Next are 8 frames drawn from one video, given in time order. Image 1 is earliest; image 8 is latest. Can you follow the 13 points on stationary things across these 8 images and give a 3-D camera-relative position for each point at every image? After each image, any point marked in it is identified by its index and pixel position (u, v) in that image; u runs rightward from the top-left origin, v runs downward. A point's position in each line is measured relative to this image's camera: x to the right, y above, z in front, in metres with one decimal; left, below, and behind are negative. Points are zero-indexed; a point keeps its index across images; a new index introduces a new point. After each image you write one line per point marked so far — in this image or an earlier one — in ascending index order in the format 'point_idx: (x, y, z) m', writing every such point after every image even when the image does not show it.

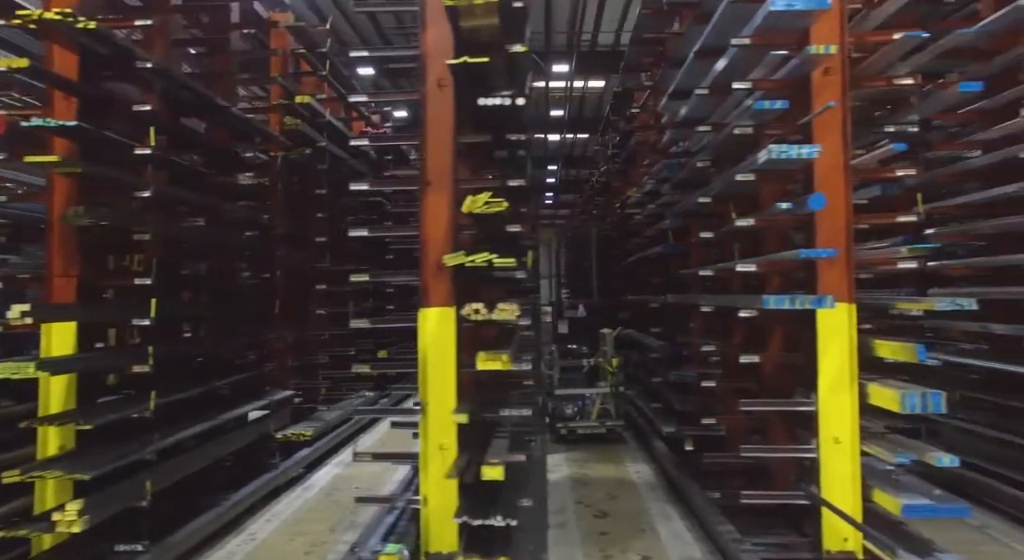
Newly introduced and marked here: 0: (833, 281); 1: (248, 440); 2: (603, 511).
0: (+1.5, 0.0, +2.6) m
1: (-1.8, -1.1, +3.8) m
2: (+0.6, -1.5, +3.7) m
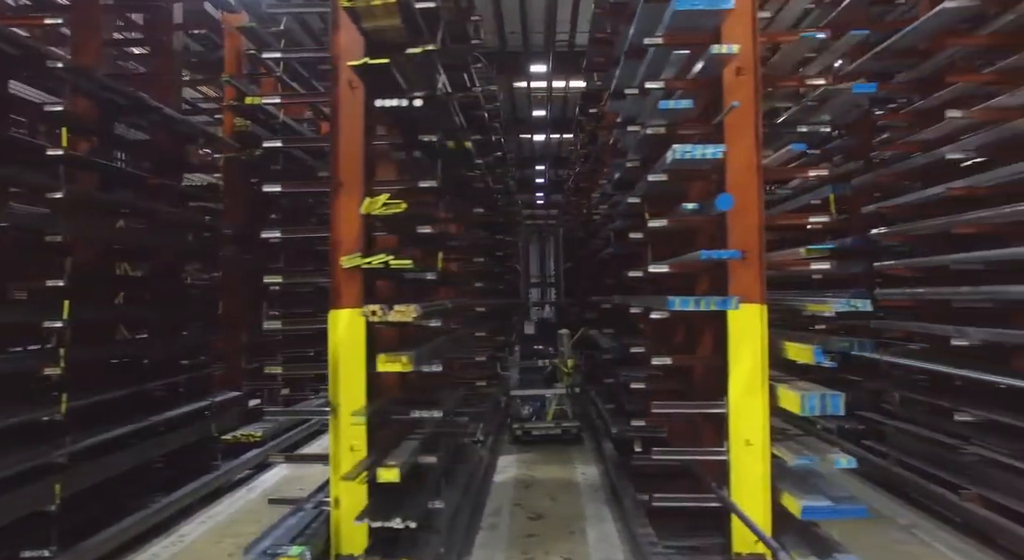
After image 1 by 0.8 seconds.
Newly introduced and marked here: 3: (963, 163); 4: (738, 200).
0: (+1.1, 0.0, +2.6) m
1: (-2.2, -1.1, +3.7) m
2: (+0.2, -1.5, +3.7) m
3: (+2.8, +0.7, +3.5) m
4: (+1.0, +0.4, +2.6) m
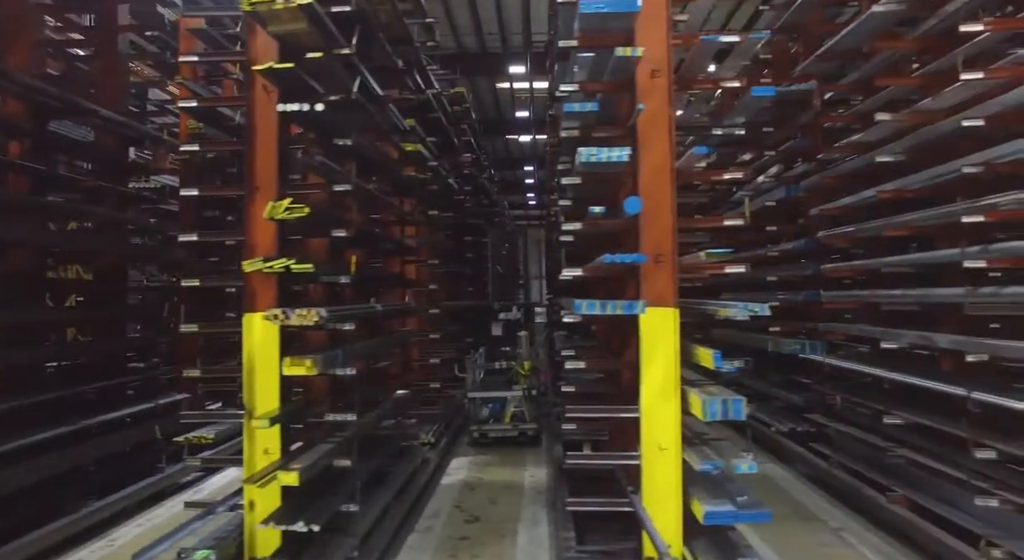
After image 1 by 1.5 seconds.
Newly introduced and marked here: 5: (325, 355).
0: (+0.7, 0.0, +2.6) m
1: (-2.6, -1.1, +3.7) m
2: (-0.2, -1.5, +3.7) m
3: (+2.4, +0.7, +3.5) m
4: (+0.6, +0.4, +2.6) m
5: (-0.9, -0.3, +2.6) m
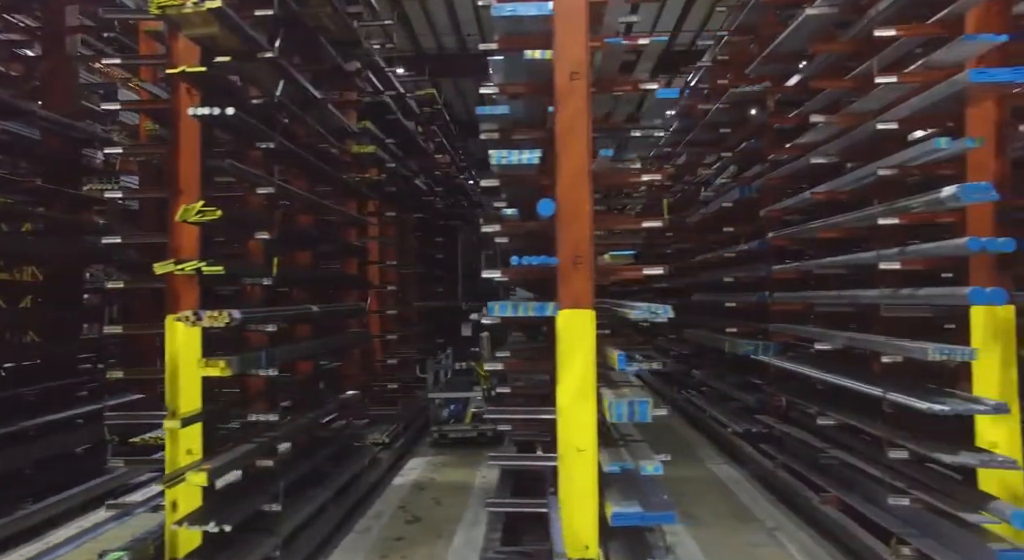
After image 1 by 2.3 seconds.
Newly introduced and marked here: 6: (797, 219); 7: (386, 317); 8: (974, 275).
0: (+0.3, 0.0, +2.6) m
1: (-3.0, -1.1, +3.7) m
2: (-0.6, -1.5, +3.7) m
3: (+2.1, +0.7, +3.6) m
4: (+0.2, +0.3, +2.6) m
5: (-1.2, -0.4, +2.7) m
6: (+2.0, +0.4, +4.0) m
7: (-1.3, -0.4, +5.9) m
8: (+2.1, 0.0, +2.5) m
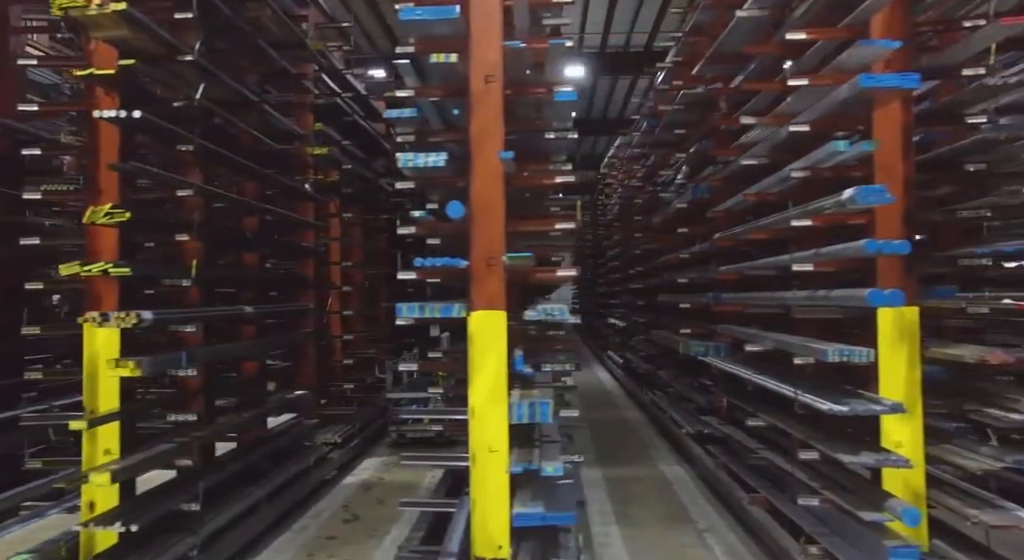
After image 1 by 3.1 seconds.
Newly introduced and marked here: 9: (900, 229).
0: (-0.1, 0.0, +2.6) m
1: (-3.4, -1.1, +3.8) m
2: (-1.0, -1.6, +3.7) m
3: (+1.6, +0.7, +3.6) m
4: (-0.2, +0.3, +2.6) m
5: (-1.6, -0.4, +2.7) m
6: (+1.6, +0.4, +4.0) m
7: (-1.7, -0.4, +5.9) m
8: (+1.7, 0.0, +2.5) m
9: (+1.8, +0.2, +2.5) m
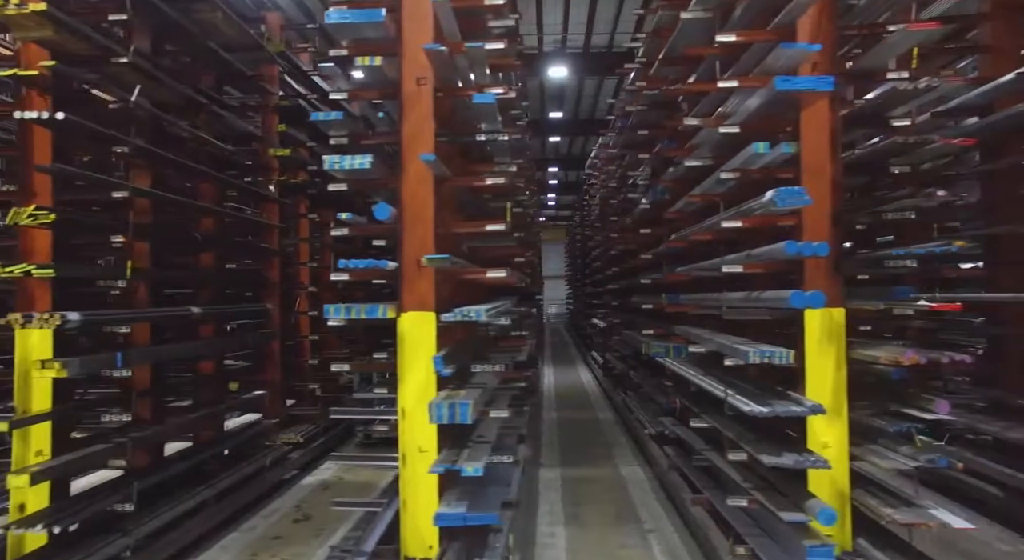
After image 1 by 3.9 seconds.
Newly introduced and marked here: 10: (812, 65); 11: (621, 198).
0: (-0.4, -0.1, +2.7) m
1: (-3.7, -1.1, +3.8) m
2: (-1.4, -1.6, +3.7) m
3: (+1.3, +0.7, +3.6) m
4: (-0.5, +0.3, +2.6) m
5: (-2.0, -0.4, +2.7) m
6: (+1.3, +0.4, +4.1) m
7: (-2.1, -0.4, +6.0) m
8: (+1.3, 0.0, +2.5) m
9: (+1.4, +0.2, +2.6) m
10: (+1.4, +1.0, +2.5) m
11: (+1.3, +1.0, +6.9) m
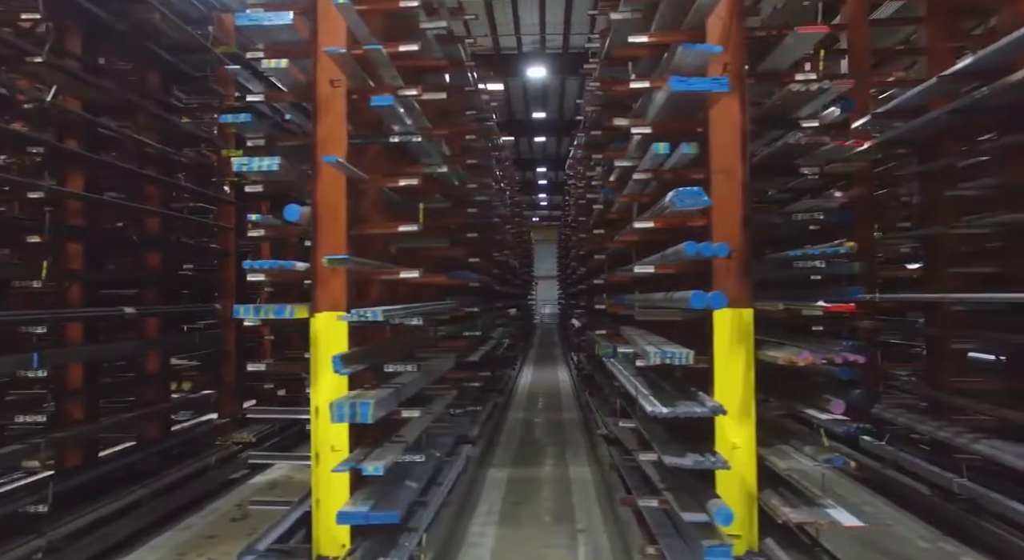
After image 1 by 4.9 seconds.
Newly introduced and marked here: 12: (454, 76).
0: (-0.8, -0.1, +2.7) m
1: (-4.1, -1.1, +3.8) m
2: (-1.8, -1.6, +3.7) m
3: (+0.9, +0.7, +3.6) m
4: (-0.9, +0.3, +2.7) m
5: (-2.4, -0.4, +2.7) m
6: (+0.9, +0.4, +4.1) m
7: (-2.5, -0.4, +6.0) m
8: (+0.9, 0.0, +2.6) m
9: (+1.0, +0.2, +2.6) m
10: (+0.9, +1.0, +2.5) m
11: (+0.9, +1.0, +6.9) m
12: (-0.5, +1.7, +4.7) m
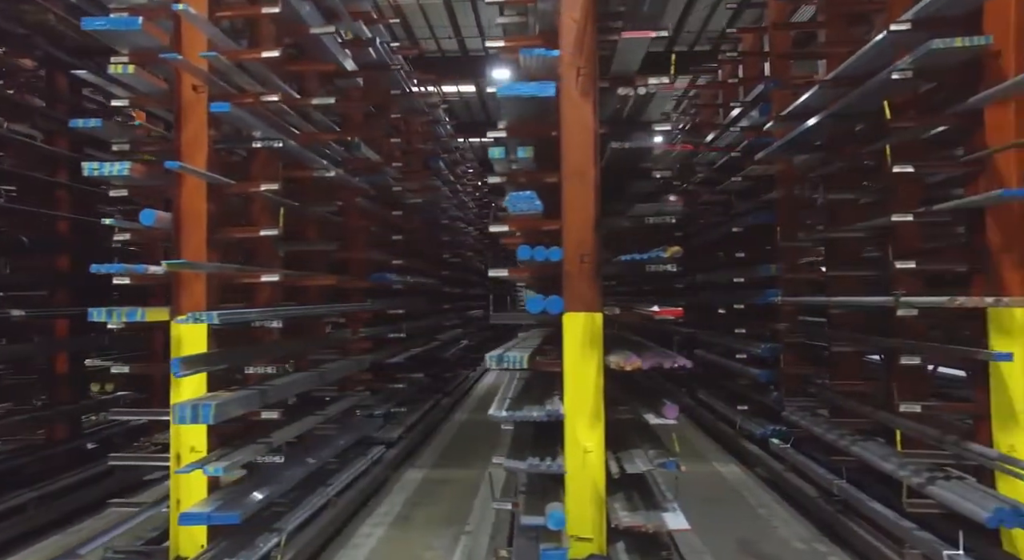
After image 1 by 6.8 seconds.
0: (-1.5, -0.1, +2.7) m
1: (-4.8, -1.1, +3.8) m
2: (-2.4, -1.6, +3.7) m
3: (+0.2, +0.7, +3.6) m
4: (-1.6, +0.3, +2.7) m
5: (-3.0, -0.4, +2.7) m
6: (+0.2, +0.4, +4.1) m
7: (-3.1, -0.4, +6.0) m
8: (+0.3, 0.0, +2.6) m
9: (+0.4, +0.2, +2.6) m
10: (+0.3, +1.0, +2.6) m
11: (+0.3, +1.0, +6.9) m
12: (-1.1, +1.7, +4.7) m
